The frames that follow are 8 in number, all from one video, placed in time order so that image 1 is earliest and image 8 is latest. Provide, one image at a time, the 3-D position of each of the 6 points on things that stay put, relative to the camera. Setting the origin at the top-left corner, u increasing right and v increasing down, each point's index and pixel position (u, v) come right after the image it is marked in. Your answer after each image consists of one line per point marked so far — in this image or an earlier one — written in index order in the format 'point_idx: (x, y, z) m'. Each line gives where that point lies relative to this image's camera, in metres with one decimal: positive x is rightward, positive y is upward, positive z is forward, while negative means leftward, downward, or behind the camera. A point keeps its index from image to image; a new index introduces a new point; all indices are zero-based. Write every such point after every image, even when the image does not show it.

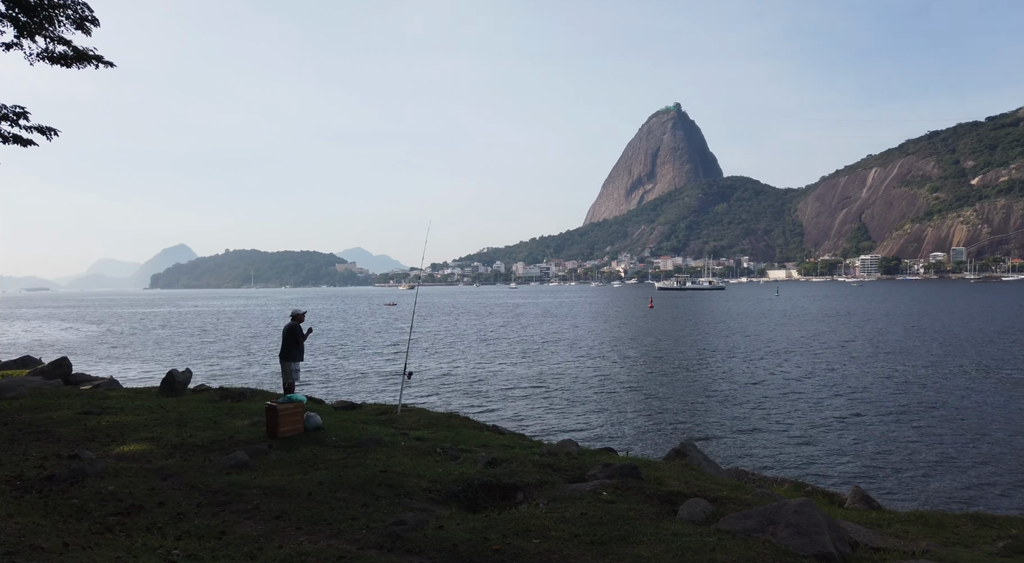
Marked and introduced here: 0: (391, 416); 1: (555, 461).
0: (-3.0, -3.3, +16.7) m
1: (+0.8, -3.0, +11.3) m
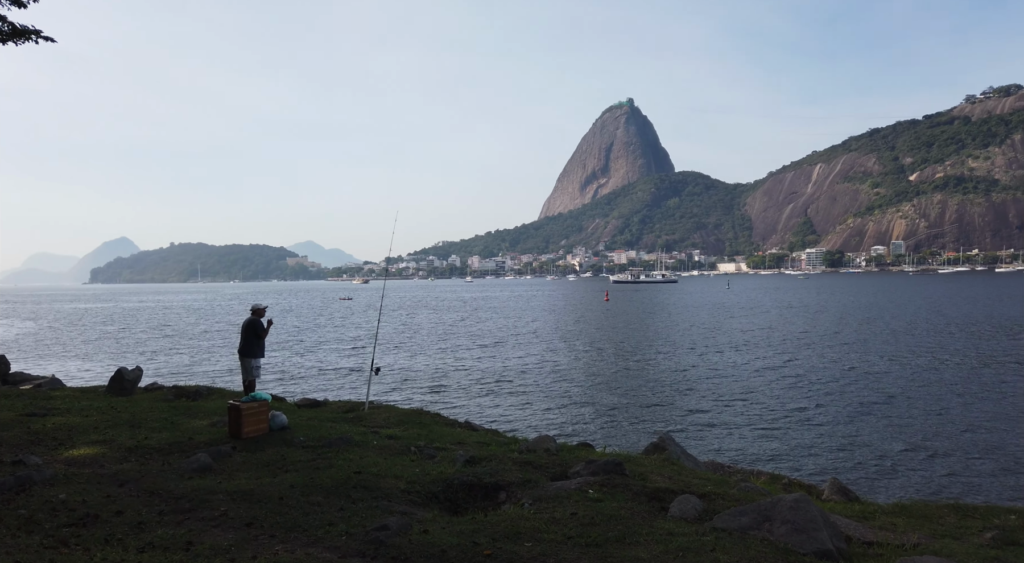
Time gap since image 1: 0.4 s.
0: (-3.7, -3.2, +16.2) m
1: (+0.4, -2.9, +11.0) m
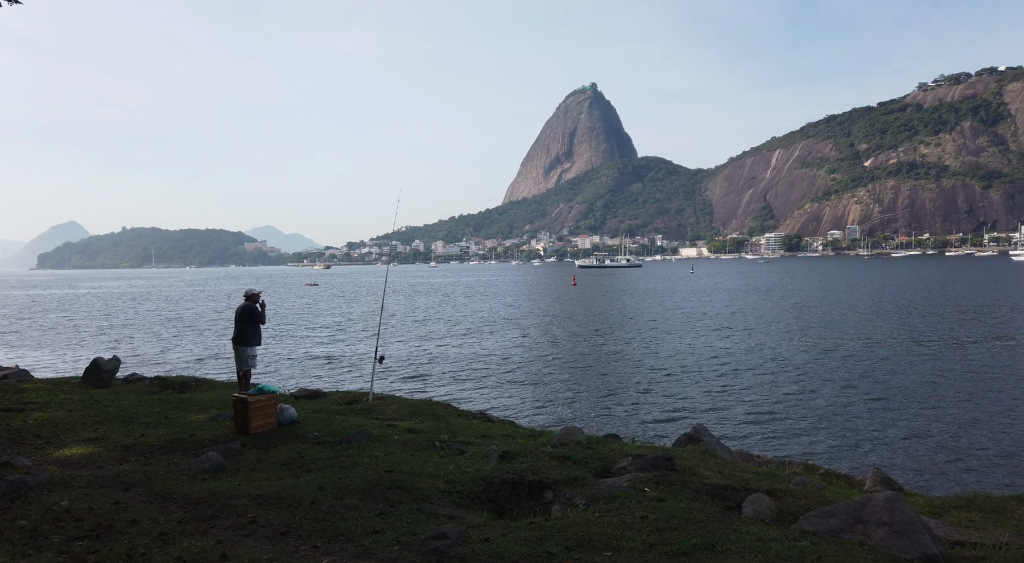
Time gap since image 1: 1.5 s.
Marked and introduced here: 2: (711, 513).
0: (-3.4, -2.8, +15.4) m
1: (+0.9, -2.6, +10.5) m
2: (+2.1, -2.4, +7.1) m
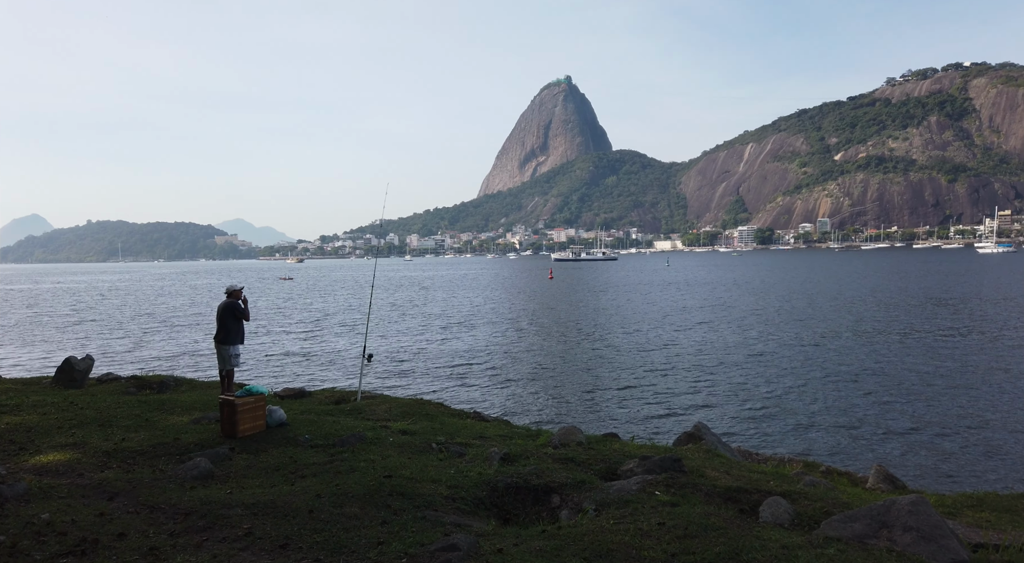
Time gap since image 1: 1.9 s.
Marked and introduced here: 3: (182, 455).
0: (-3.6, -2.7, +15.0) m
1: (+0.9, -2.6, +10.2) m
2: (+2.2, -2.4, +6.9) m
3: (-5.1, -2.7, +10.5) m
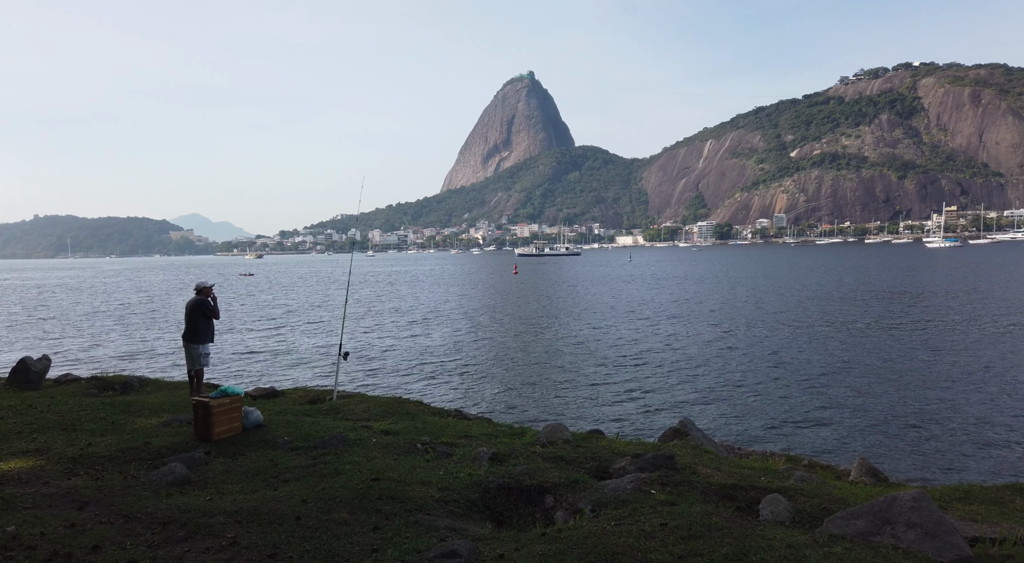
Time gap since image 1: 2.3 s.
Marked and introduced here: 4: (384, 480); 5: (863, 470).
0: (-4.0, -2.7, +14.6) m
1: (+0.7, -2.5, +10.0) m
2: (+2.2, -2.4, +6.8) m
3: (-5.3, -2.7, +10.1) m
4: (-1.6, -2.5, +8.6) m
5: (+5.6, -3.0, +10.7) m
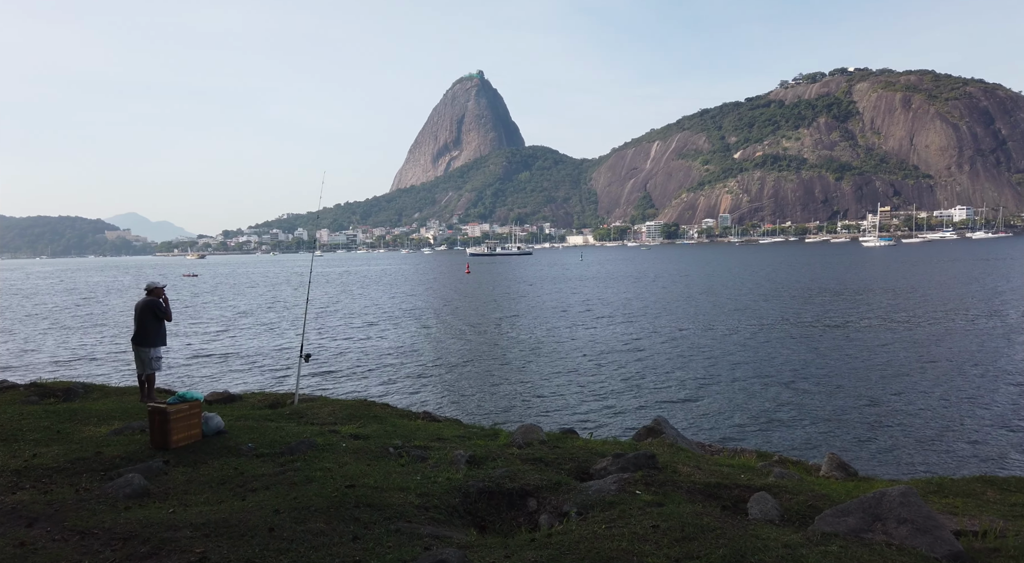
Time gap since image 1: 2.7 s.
0: (-4.6, -2.6, +14.1) m
1: (+0.4, -2.5, +9.9) m
2: (+2.1, -2.4, +6.8) m
3: (-5.7, -2.7, +9.5) m
4: (-1.9, -2.5, +8.2) m
5: (+5.2, -3.0, +10.9) m
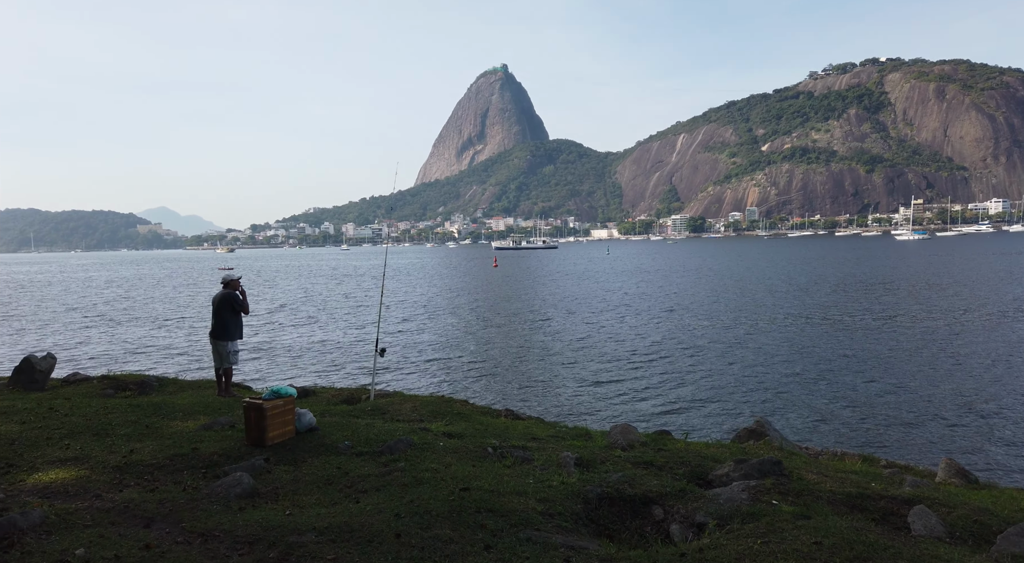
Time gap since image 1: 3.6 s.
0: (-2.9, -2.5, +13.9) m
1: (+1.9, -2.5, +9.5) m
2: (+3.4, -2.3, +6.3) m
3: (-4.2, -2.6, +9.3) m
4: (-0.5, -2.5, +7.9) m
5: (+6.7, -2.9, +10.3) m
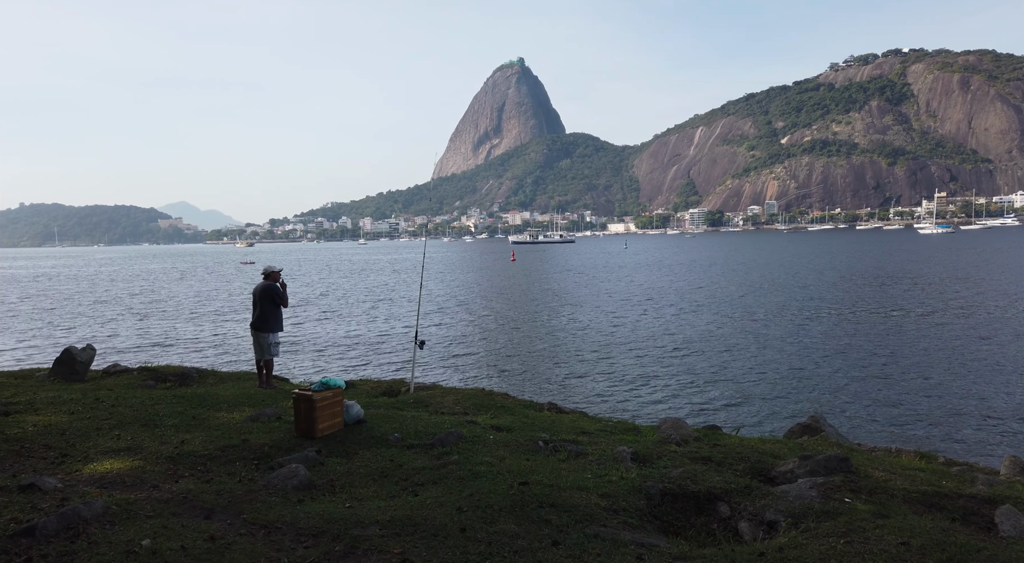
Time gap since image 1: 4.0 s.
0: (-2.1, -2.4, +13.9) m
1: (+2.6, -2.3, +9.3) m
2: (+4.1, -2.2, +6.0) m
3: (-3.4, -2.5, +9.3) m
4: (+0.2, -2.4, +7.8) m
5: (+7.5, -2.8, +9.9) m
